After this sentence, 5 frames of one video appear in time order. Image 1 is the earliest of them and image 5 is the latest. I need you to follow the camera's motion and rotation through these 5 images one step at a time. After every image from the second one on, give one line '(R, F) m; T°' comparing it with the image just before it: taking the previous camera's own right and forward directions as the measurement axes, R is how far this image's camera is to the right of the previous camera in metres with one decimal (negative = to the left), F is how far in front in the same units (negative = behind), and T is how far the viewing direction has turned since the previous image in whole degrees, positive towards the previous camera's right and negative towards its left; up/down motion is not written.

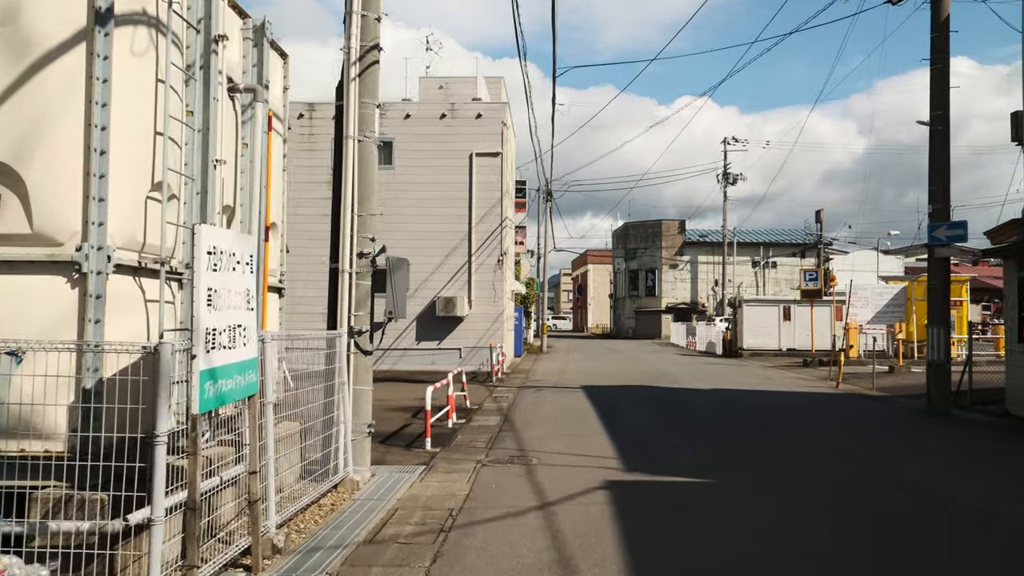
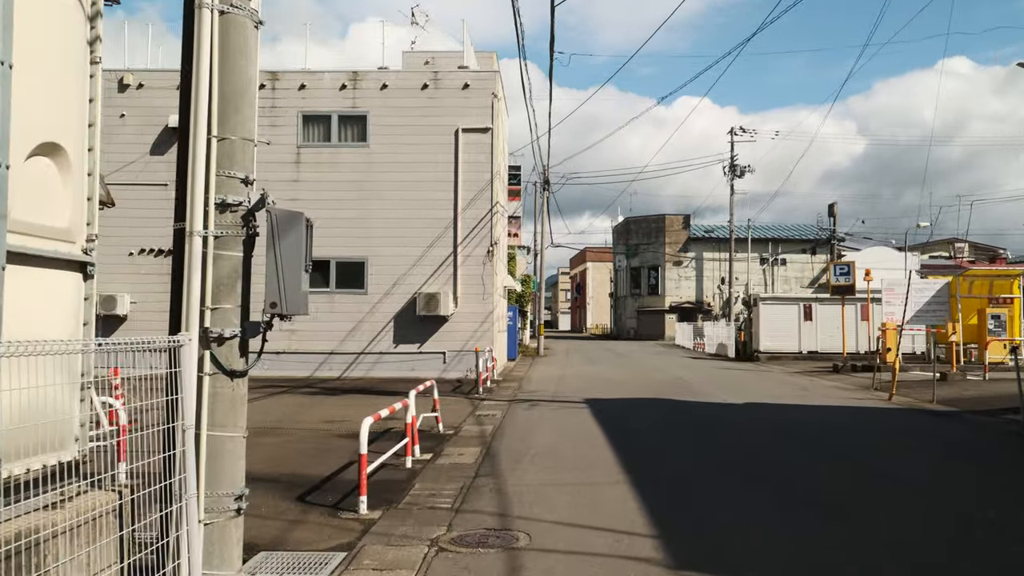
(+0.2, +3.0) m; 0°
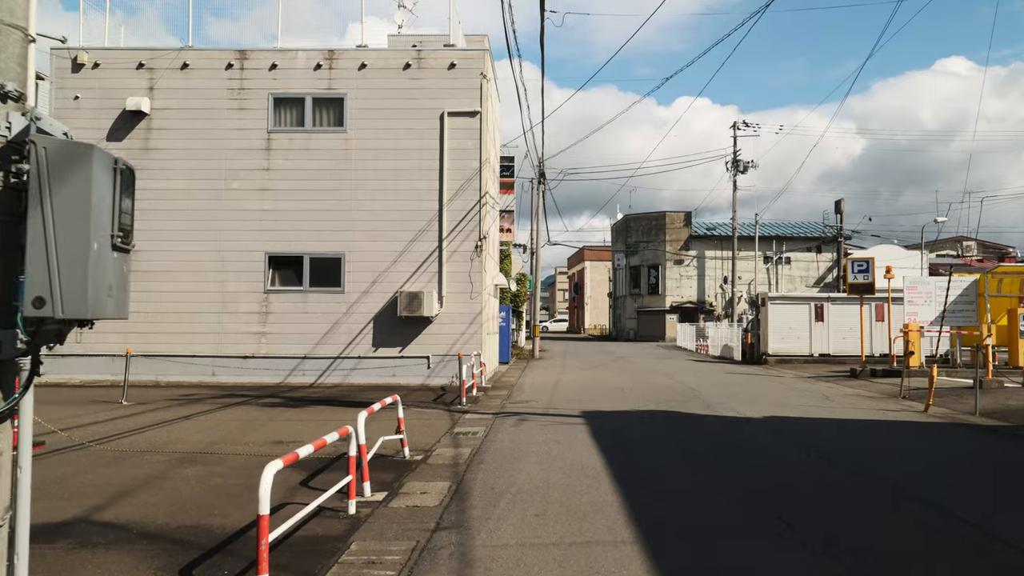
(+0.3, +1.8) m; 0°
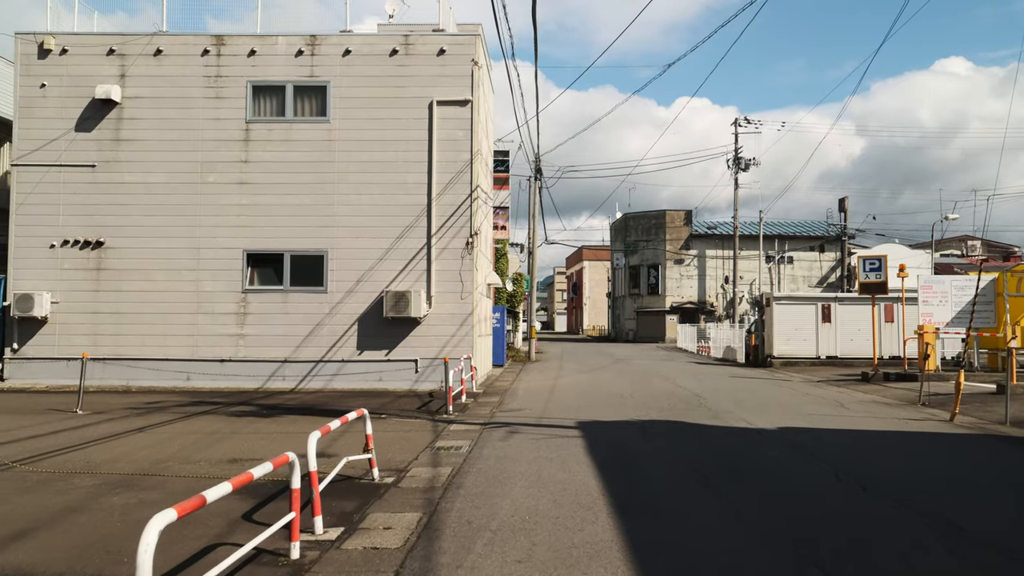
(+0.2, +1.1) m; 0°
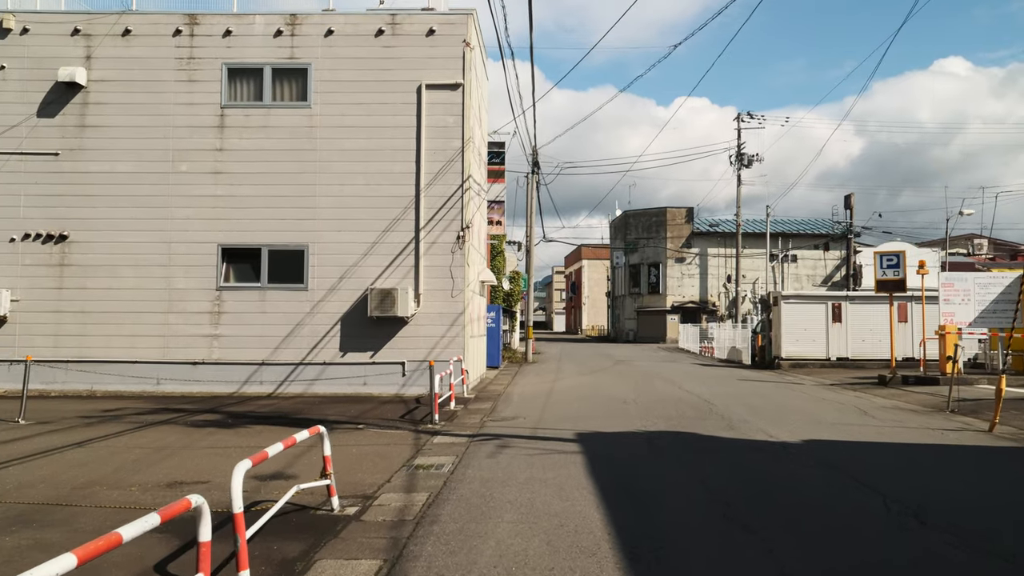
(+0.2, +1.2) m; 0°
